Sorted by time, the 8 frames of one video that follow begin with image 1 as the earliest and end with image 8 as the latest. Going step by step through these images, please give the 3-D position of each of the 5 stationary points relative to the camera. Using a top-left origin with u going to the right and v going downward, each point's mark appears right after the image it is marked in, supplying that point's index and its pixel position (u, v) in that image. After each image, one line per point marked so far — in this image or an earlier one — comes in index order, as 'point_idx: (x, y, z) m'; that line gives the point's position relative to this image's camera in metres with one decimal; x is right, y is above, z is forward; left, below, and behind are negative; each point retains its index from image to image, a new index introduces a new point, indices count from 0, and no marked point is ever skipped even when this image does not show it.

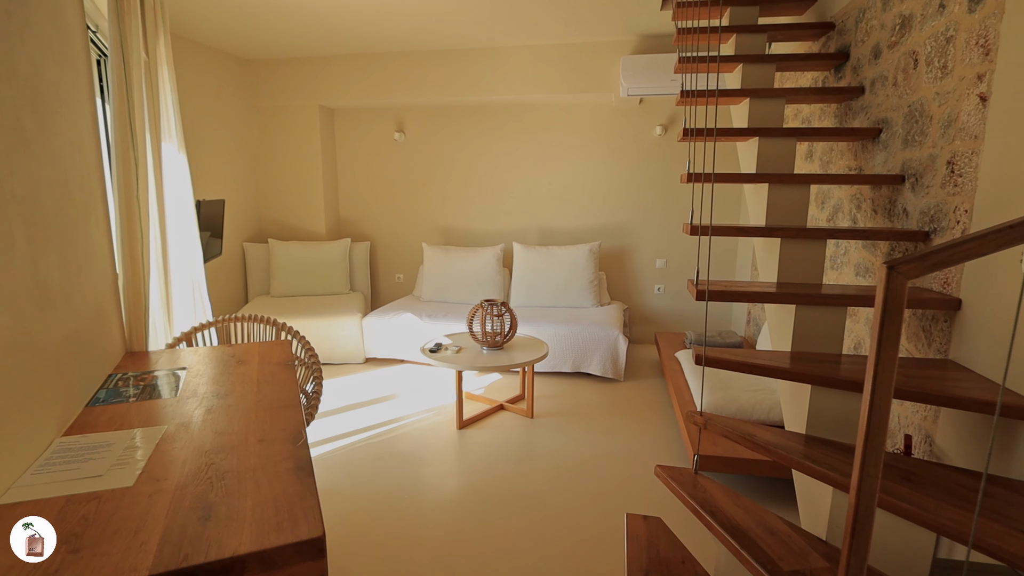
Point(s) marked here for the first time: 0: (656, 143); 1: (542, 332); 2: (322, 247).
0: (+1.2, +1.2, +4.5) m
1: (+0.2, -0.3, +3.8) m
2: (-1.6, +0.4, +4.7) m
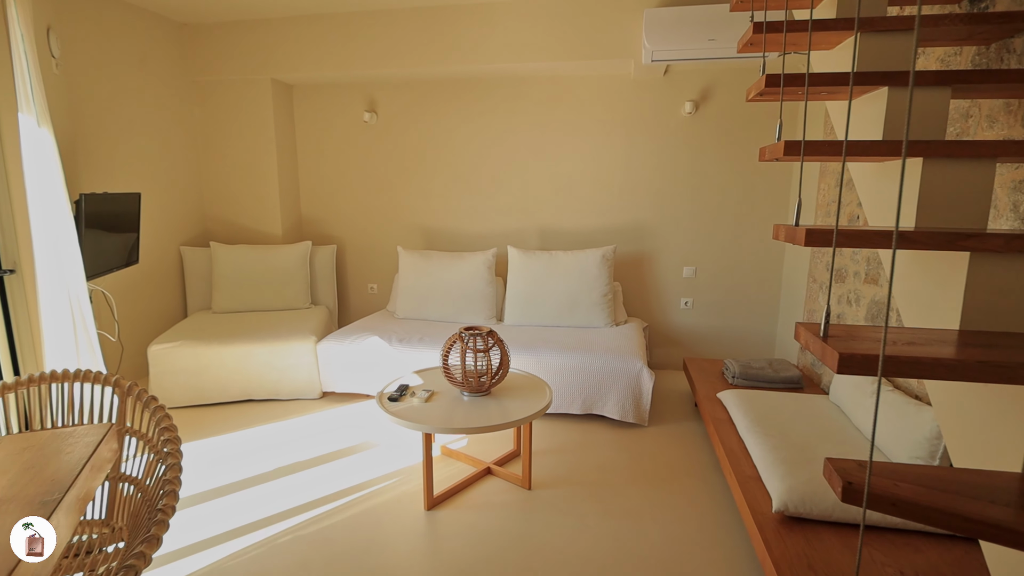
0: (+1.1, +1.1, +3.6) m
1: (+0.2, -0.4, +3.0) m
2: (-1.7, +0.3, +3.9) m
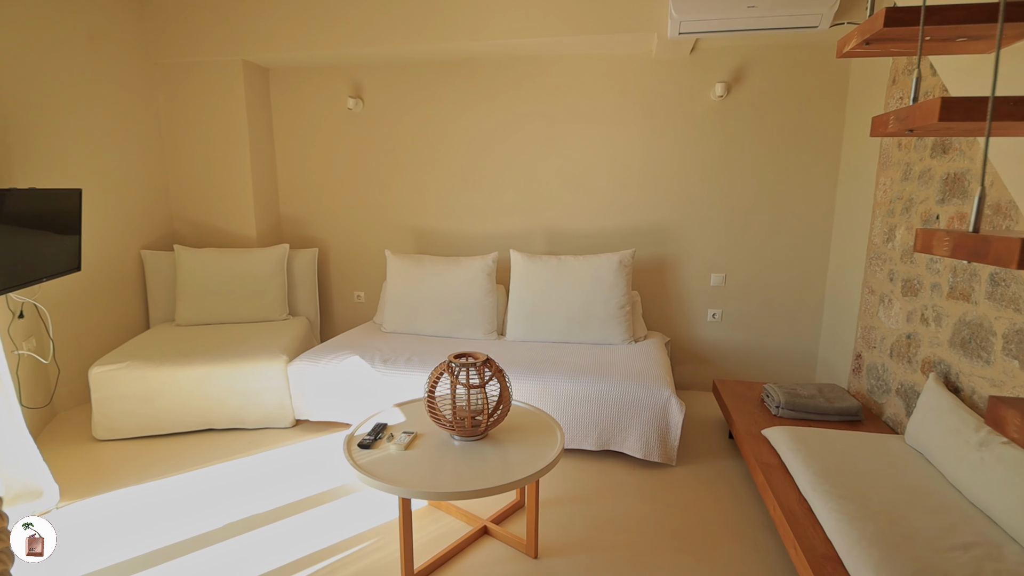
0: (+1.1, +1.0, +3.1) m
1: (+0.2, -0.5, +2.5) m
2: (-1.6, +0.2, +3.4) m
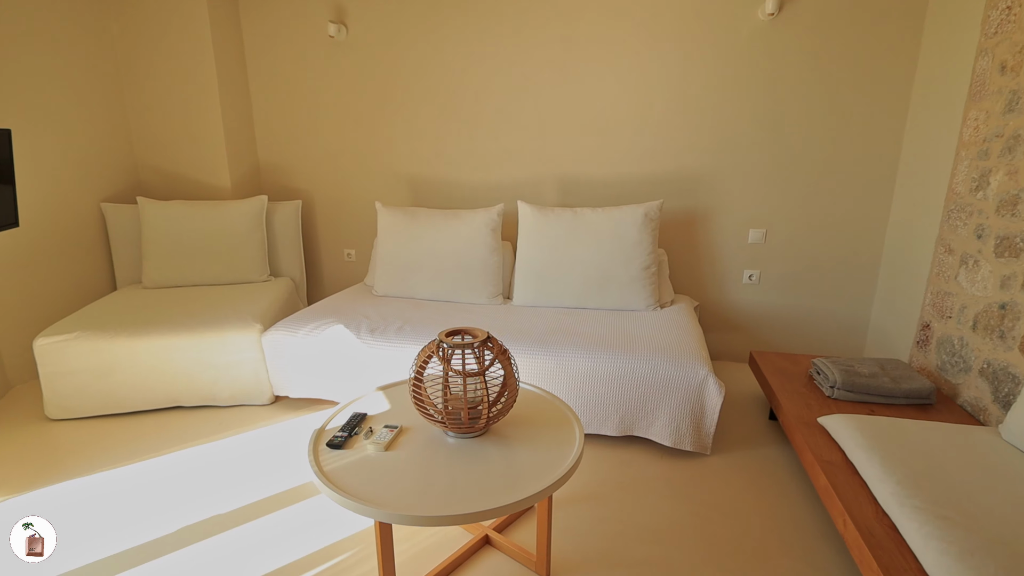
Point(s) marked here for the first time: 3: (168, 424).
0: (+1.2, +1.2, +2.6) m
1: (+0.2, -0.3, +2.2) m
2: (-1.6, +0.4, +3.0) m
3: (-1.5, -0.6, +2.4) m
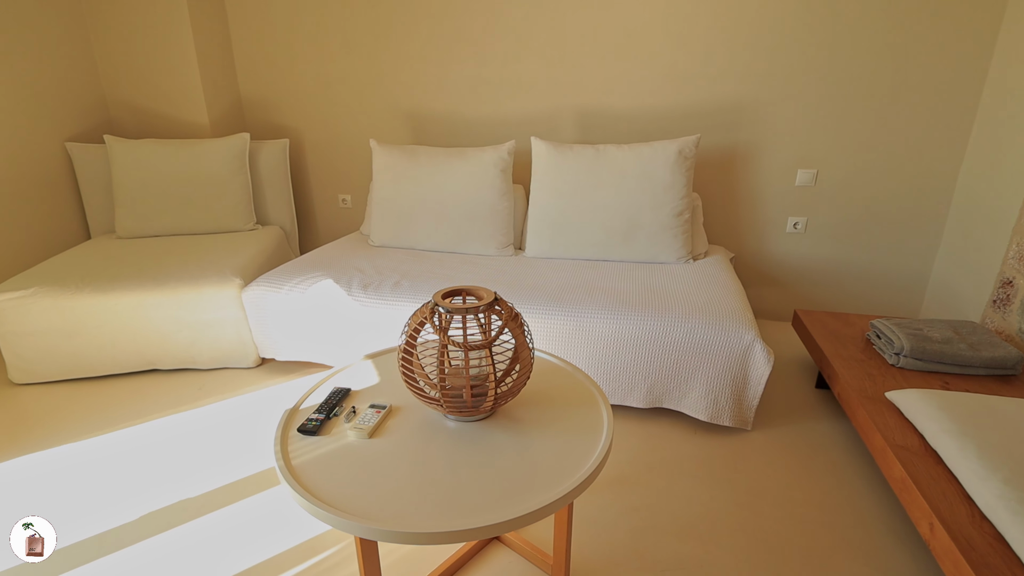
0: (+1.2, +1.4, +2.2) m
1: (+0.3, -0.1, +1.9) m
2: (-1.5, +0.7, +2.7) m
3: (-1.5, -0.4, +2.2) m
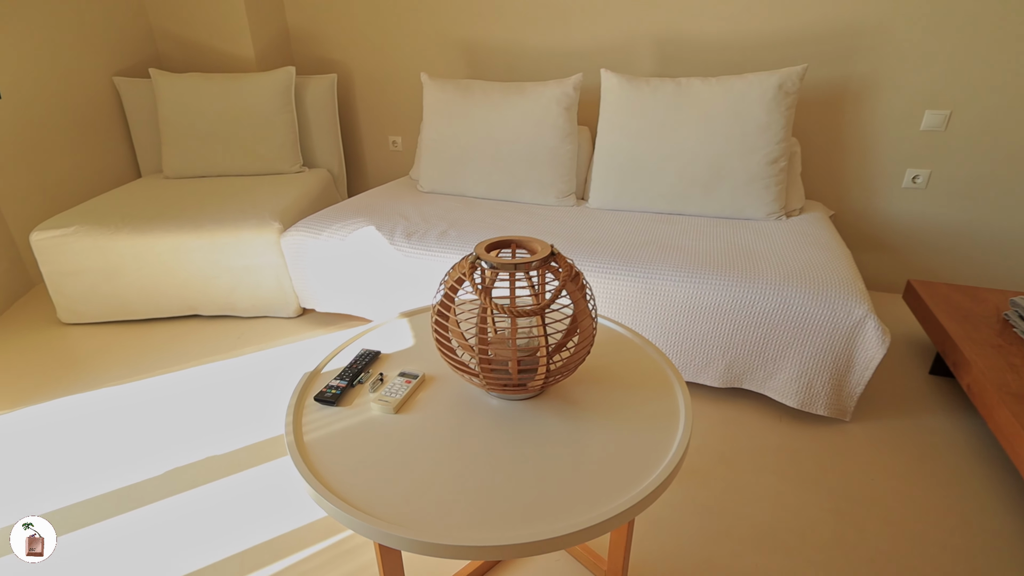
0: (+1.5, +1.5, +1.7) m
1: (+0.4, 0.0, +1.6) m
2: (-1.2, +0.9, +2.5) m
3: (-1.3, -0.2, +2.1) m
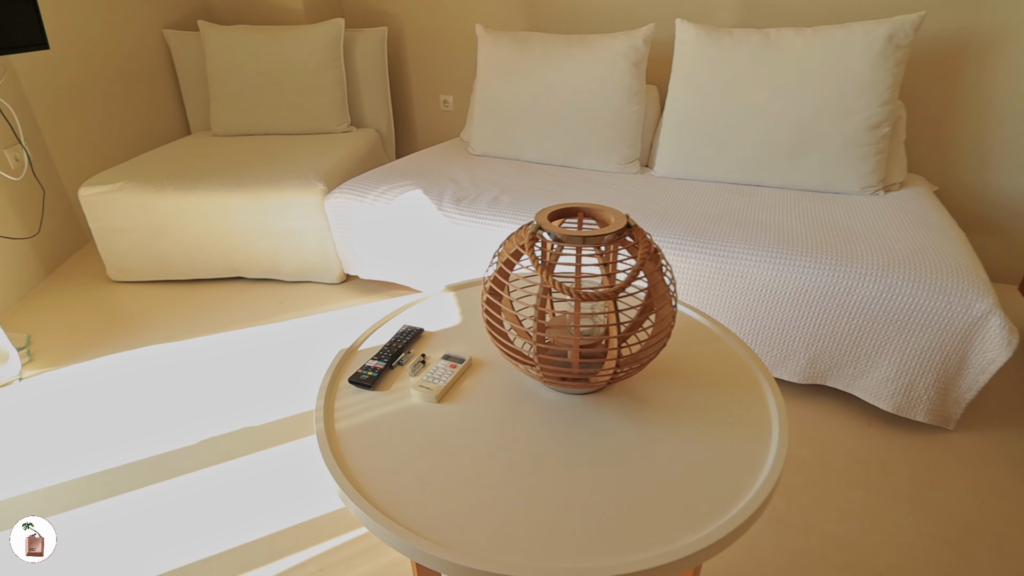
0: (+1.7, +1.5, +1.3) m
1: (+0.6, 0.0, +1.4) m
2: (-1.0, +1.1, +2.4) m
3: (-1.1, 0.0, +2.1) m
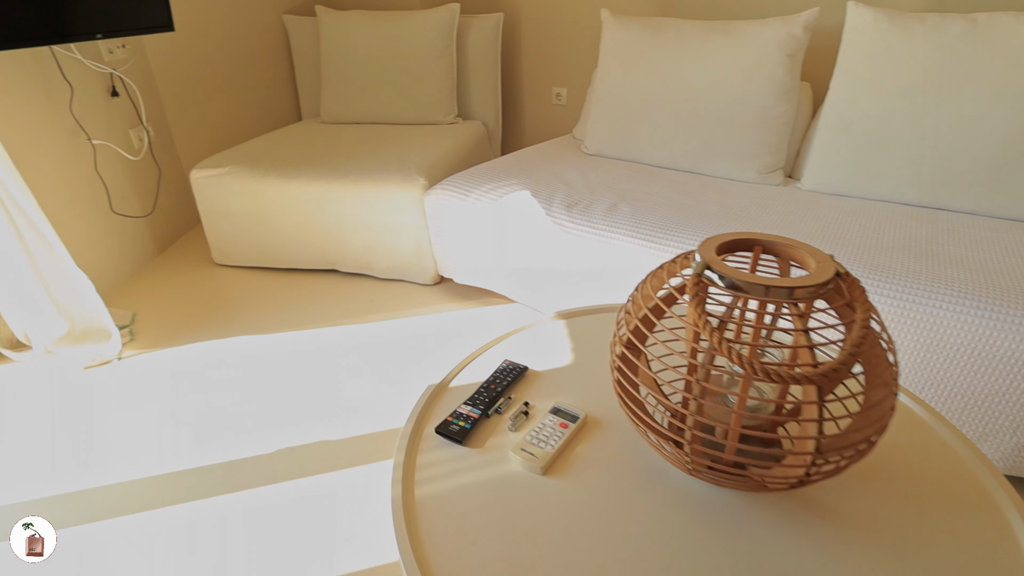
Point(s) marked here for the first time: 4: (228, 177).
0: (+2.0, +1.3, +0.8) m
1: (+0.8, -0.1, +1.1) m
2: (-0.5, +1.1, +2.3) m
3: (-0.7, 0.0, +2.0) m
4: (-1.0, +0.4, +2.0) m
